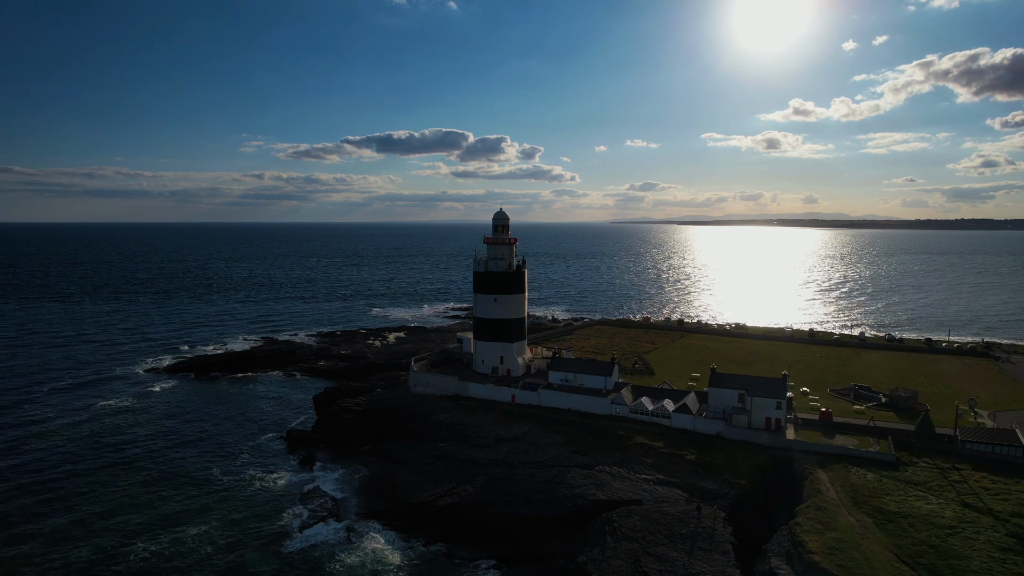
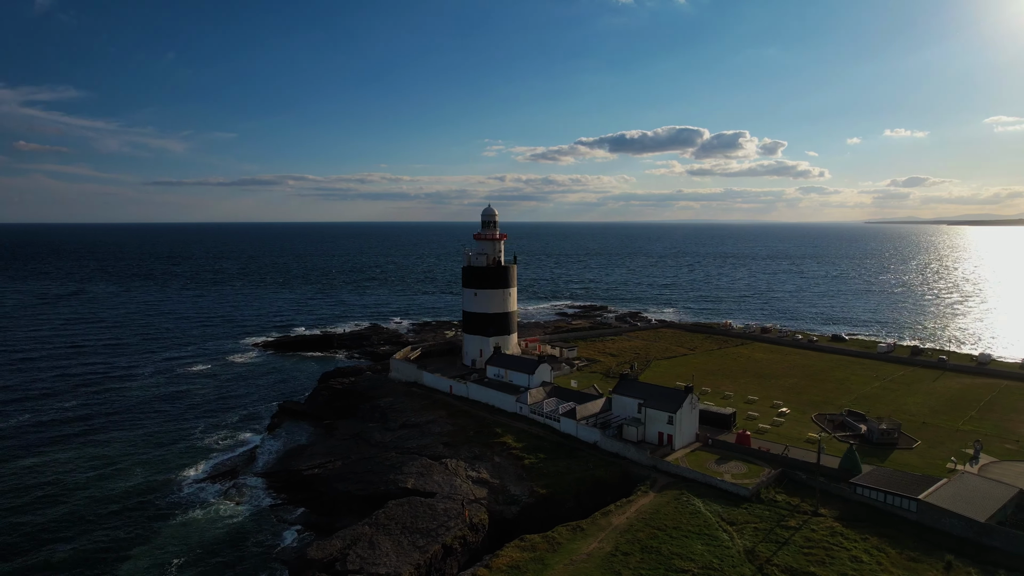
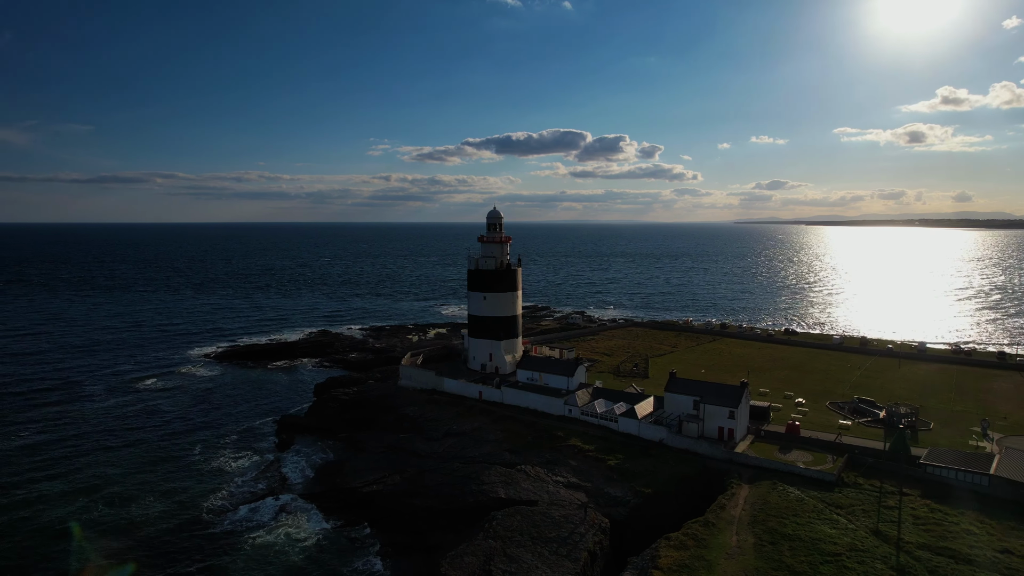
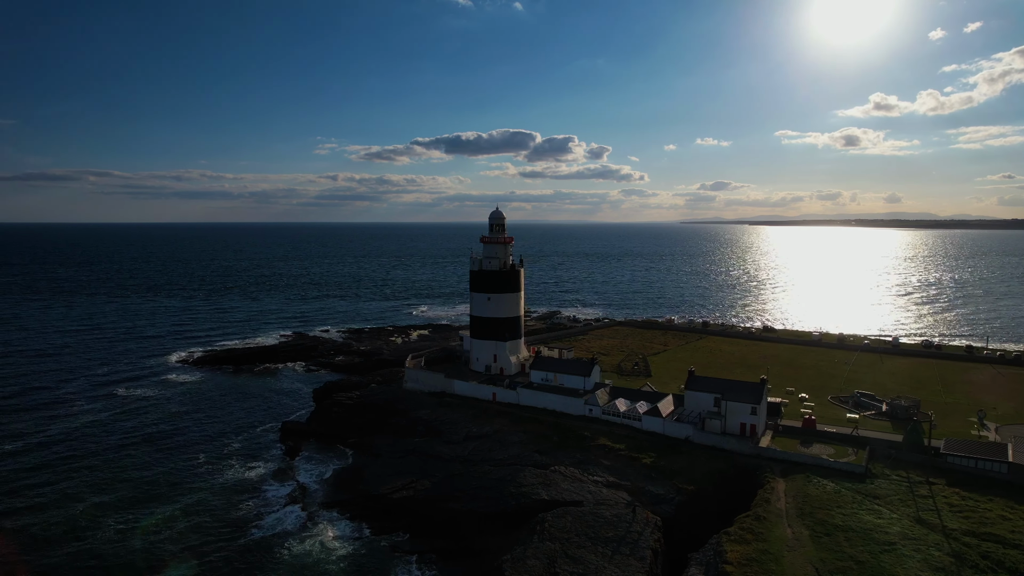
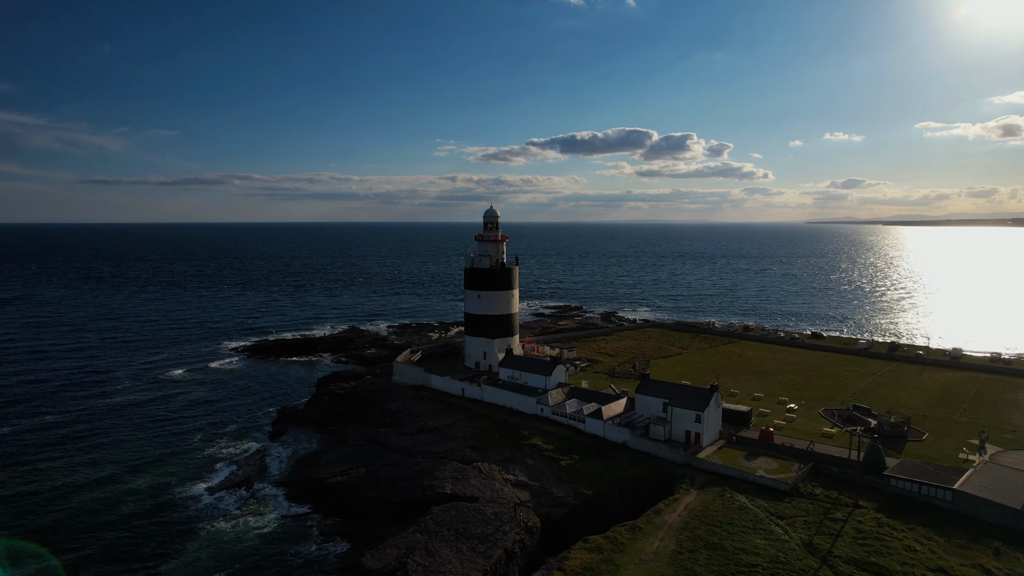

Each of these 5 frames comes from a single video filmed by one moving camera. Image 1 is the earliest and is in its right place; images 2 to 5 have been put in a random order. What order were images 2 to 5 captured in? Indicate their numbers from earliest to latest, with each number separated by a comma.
4, 3, 5, 2
